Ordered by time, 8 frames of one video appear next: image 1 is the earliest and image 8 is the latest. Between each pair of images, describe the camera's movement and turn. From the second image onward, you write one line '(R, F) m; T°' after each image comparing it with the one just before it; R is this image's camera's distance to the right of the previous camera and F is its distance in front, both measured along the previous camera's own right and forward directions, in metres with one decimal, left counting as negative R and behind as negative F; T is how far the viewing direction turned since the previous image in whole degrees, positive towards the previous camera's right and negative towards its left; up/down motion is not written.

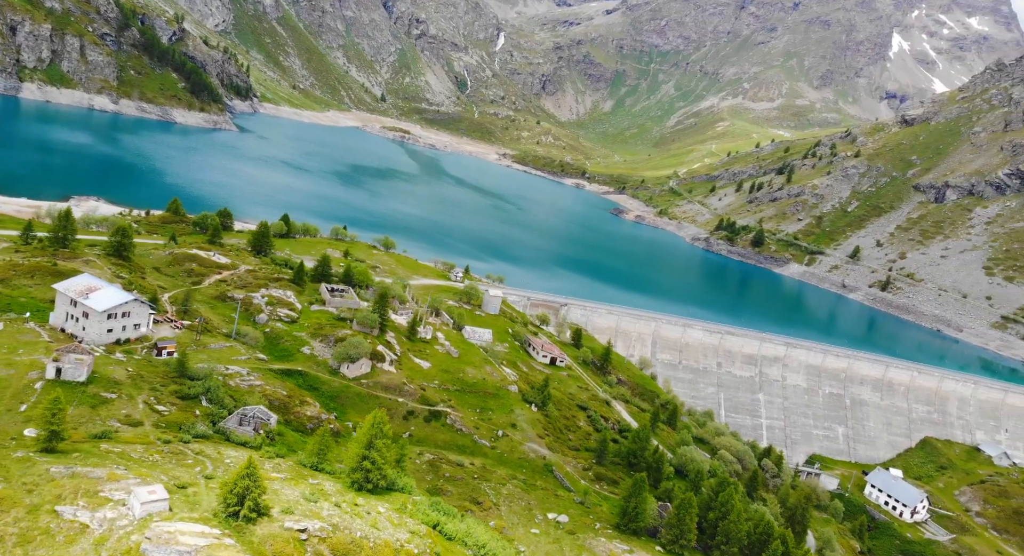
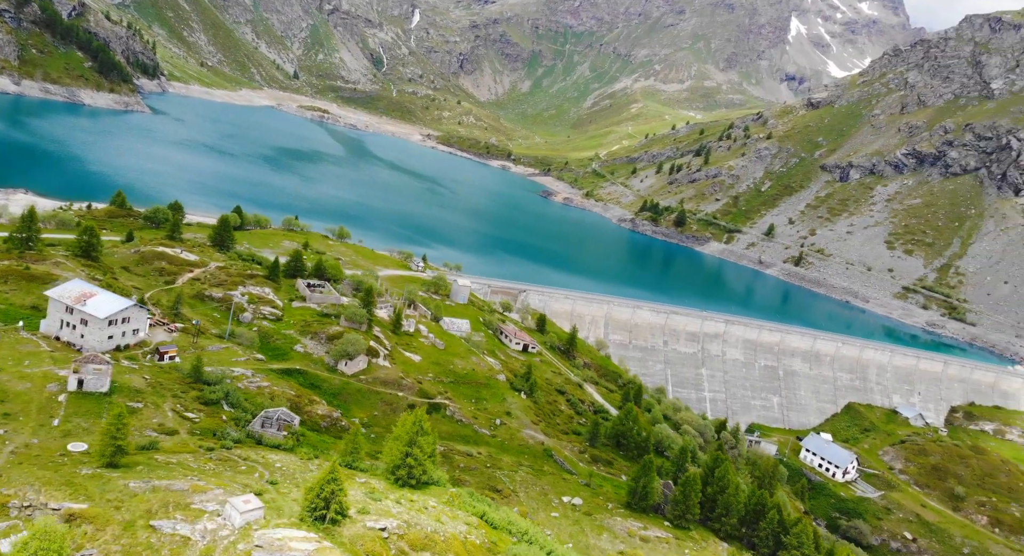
(-7.8, -2.1) m; +7°
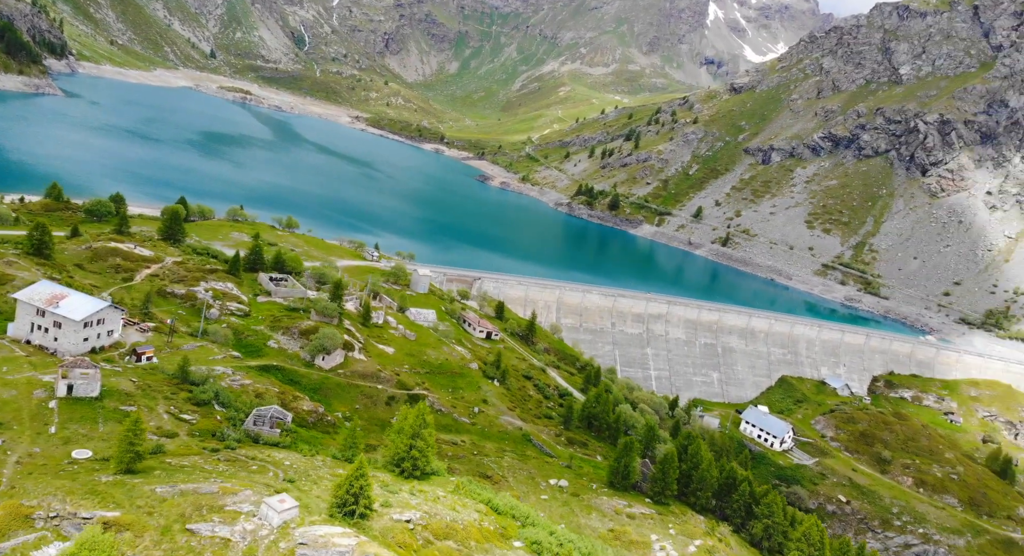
(-4.8, -1.5) m; +6°
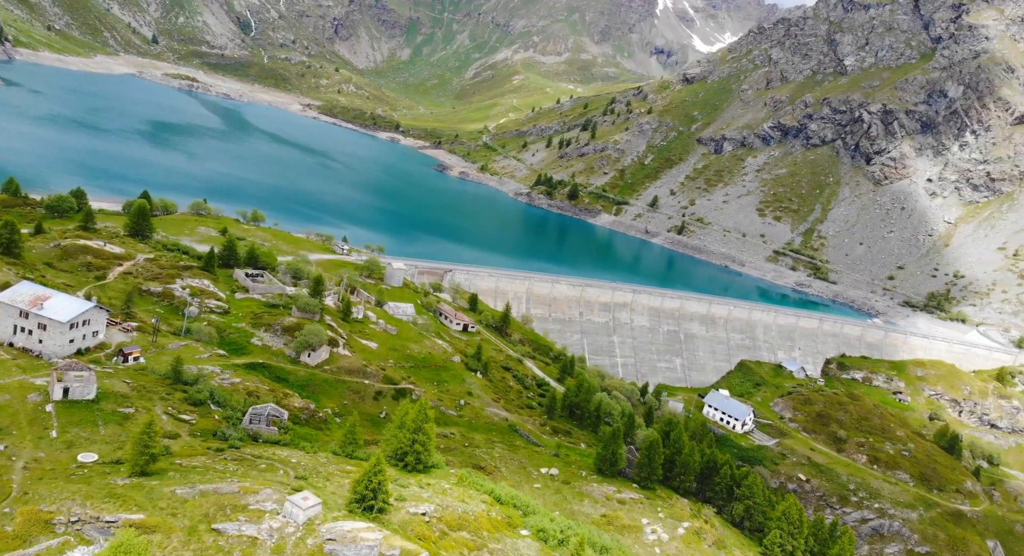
(-3.1, -1.2) m; +4°
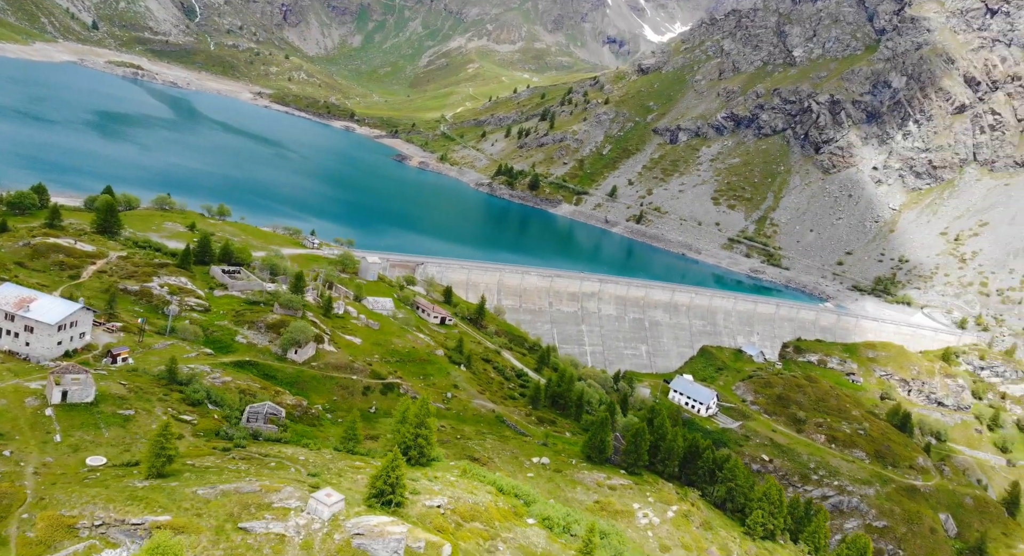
(-3.1, -1.2) m; +4°
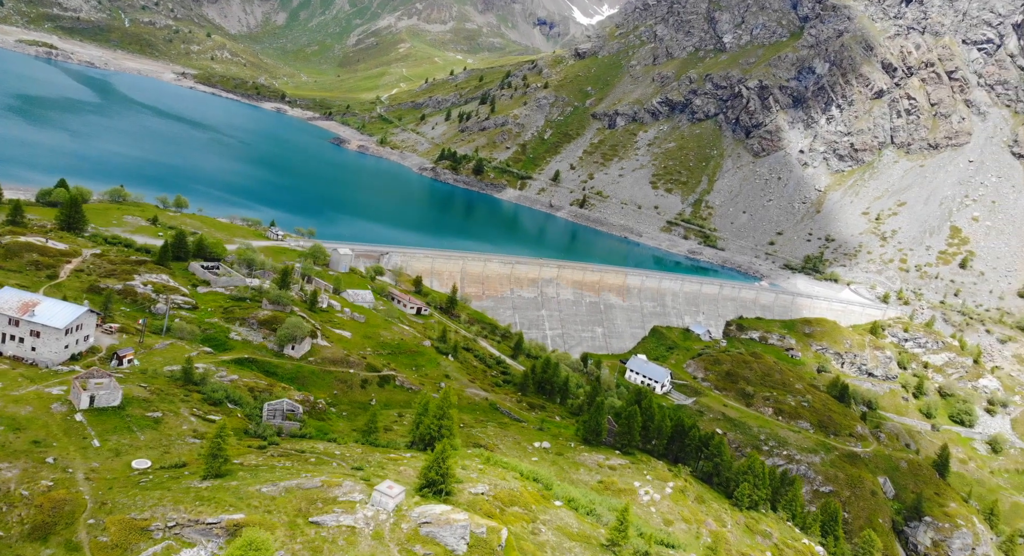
(-6.3, -2.3) m; +5°
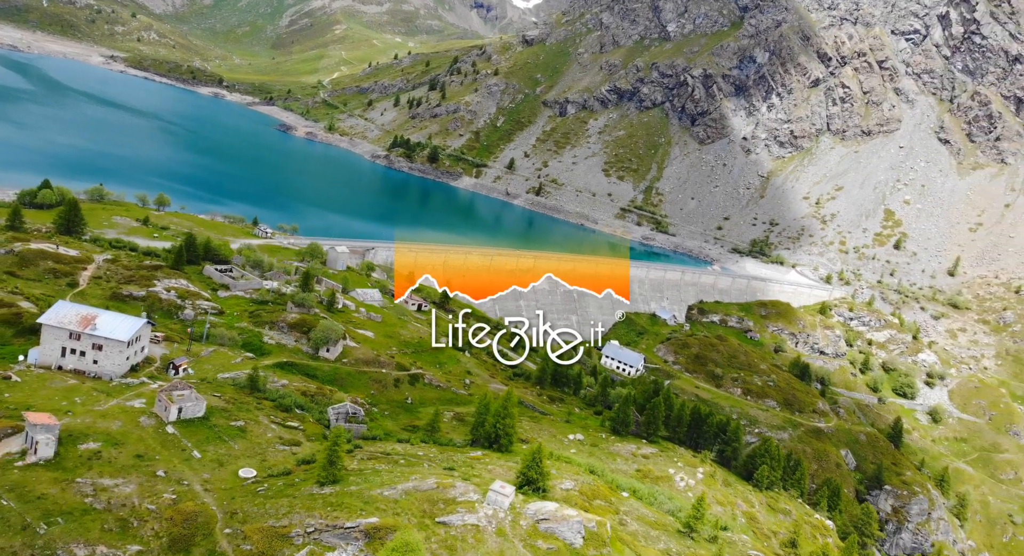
(-9.4, -2.8) m; +5°
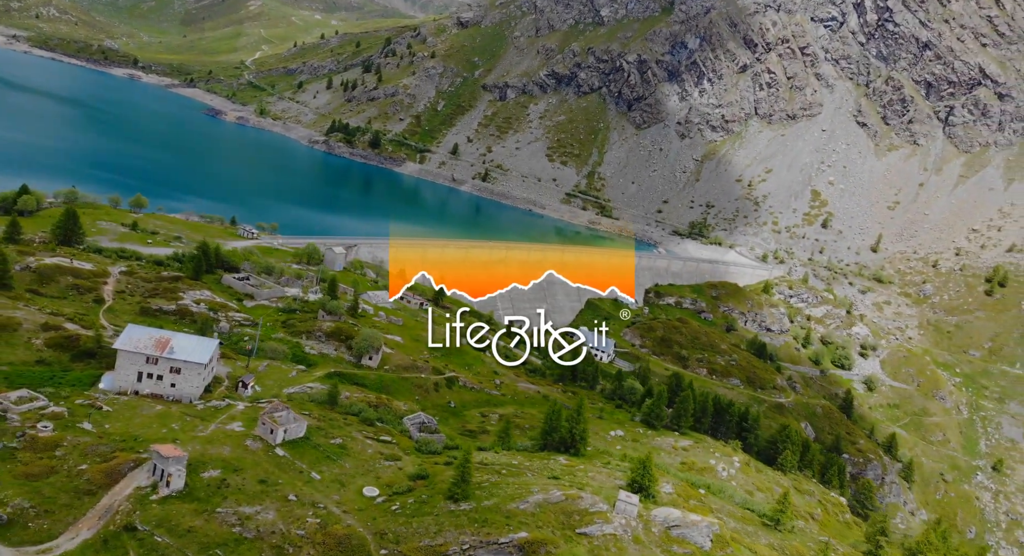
(-12.1, -1.8) m; +6°
